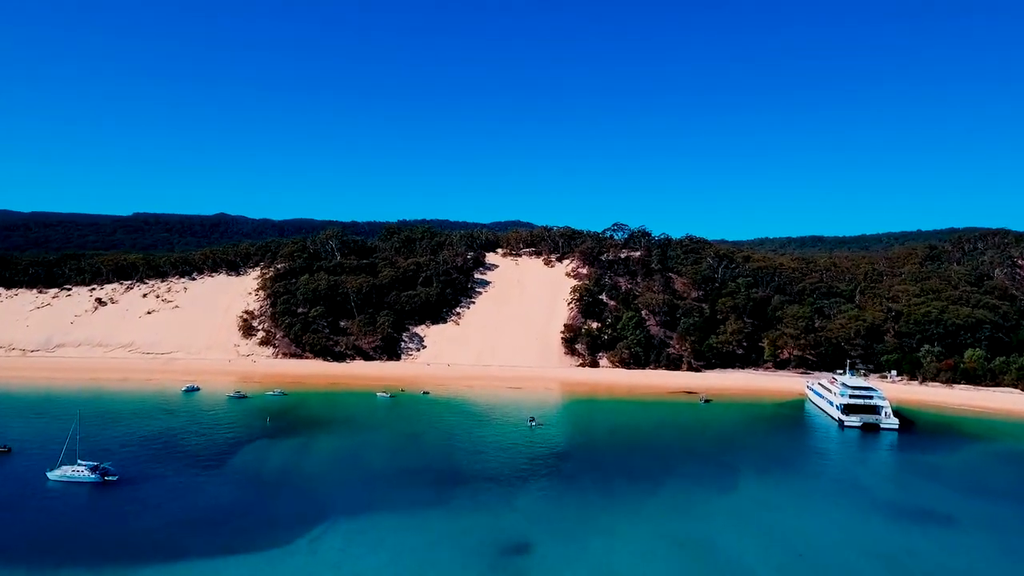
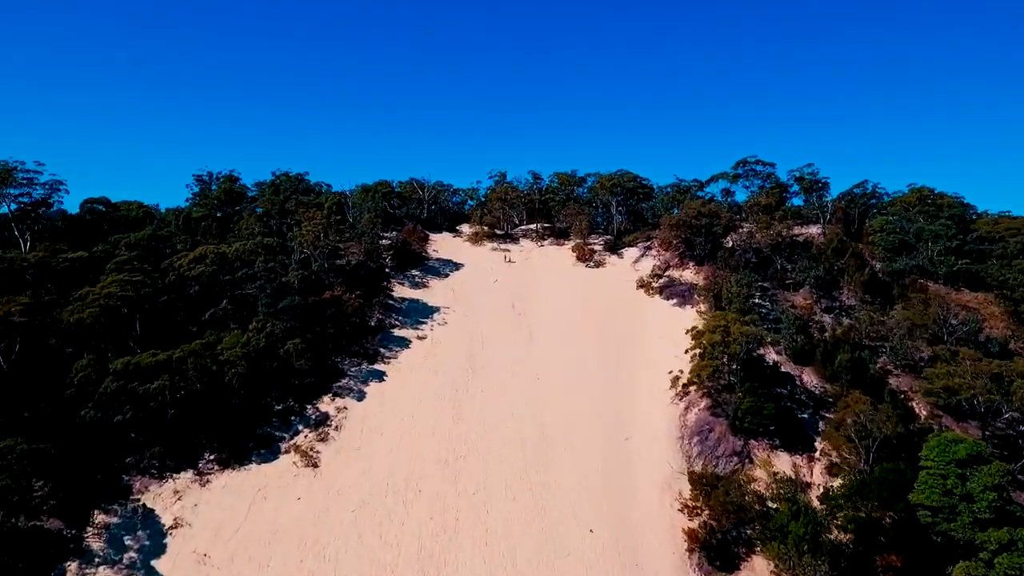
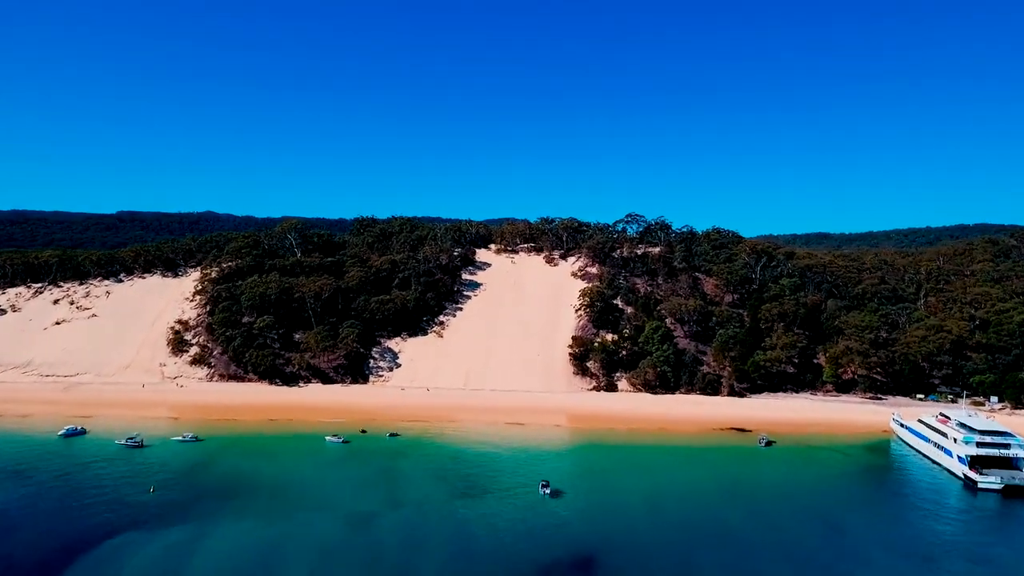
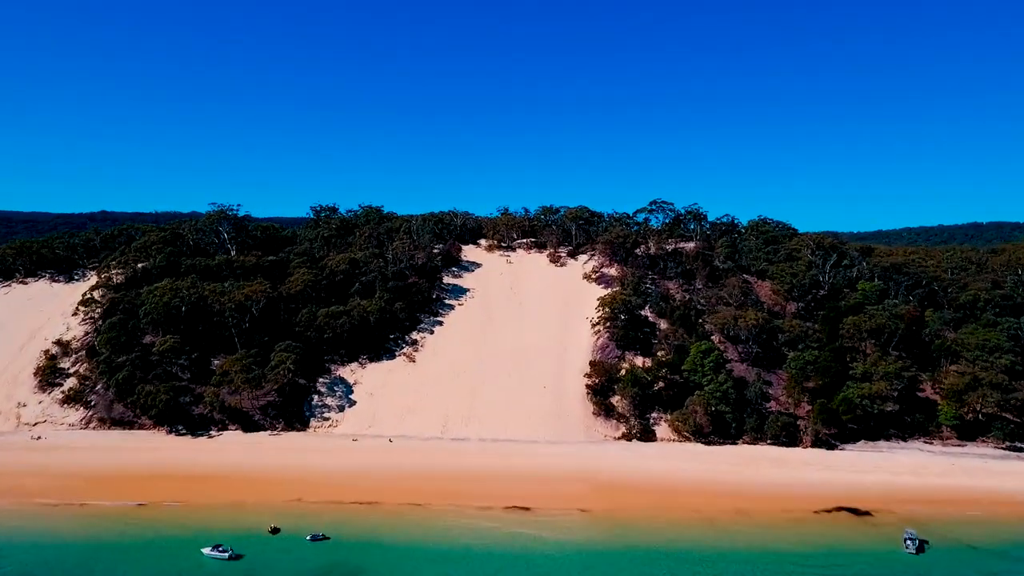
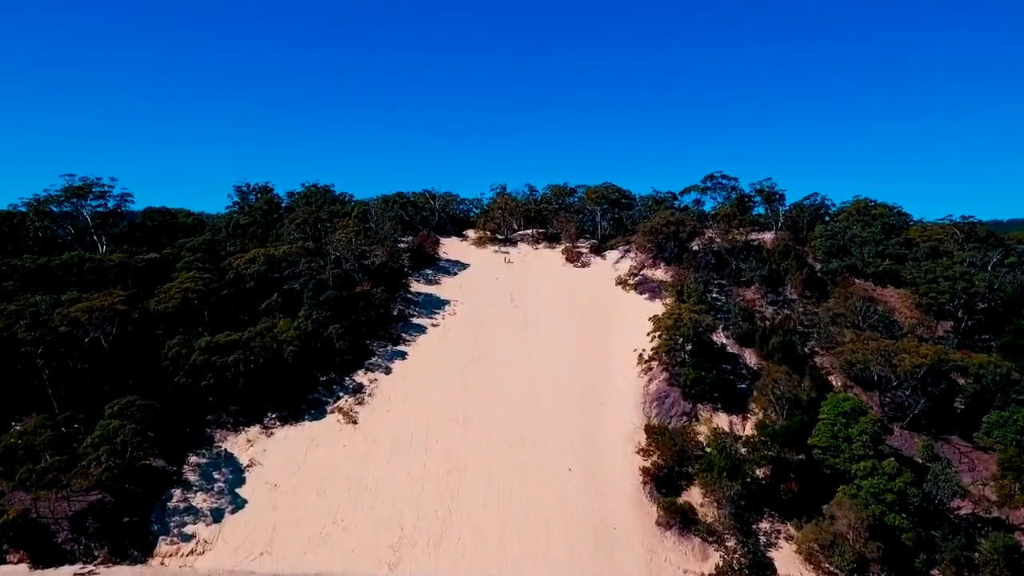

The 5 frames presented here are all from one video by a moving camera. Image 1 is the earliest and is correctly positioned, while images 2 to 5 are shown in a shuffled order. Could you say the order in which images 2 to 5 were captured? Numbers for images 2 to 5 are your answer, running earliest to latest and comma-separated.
3, 4, 5, 2
